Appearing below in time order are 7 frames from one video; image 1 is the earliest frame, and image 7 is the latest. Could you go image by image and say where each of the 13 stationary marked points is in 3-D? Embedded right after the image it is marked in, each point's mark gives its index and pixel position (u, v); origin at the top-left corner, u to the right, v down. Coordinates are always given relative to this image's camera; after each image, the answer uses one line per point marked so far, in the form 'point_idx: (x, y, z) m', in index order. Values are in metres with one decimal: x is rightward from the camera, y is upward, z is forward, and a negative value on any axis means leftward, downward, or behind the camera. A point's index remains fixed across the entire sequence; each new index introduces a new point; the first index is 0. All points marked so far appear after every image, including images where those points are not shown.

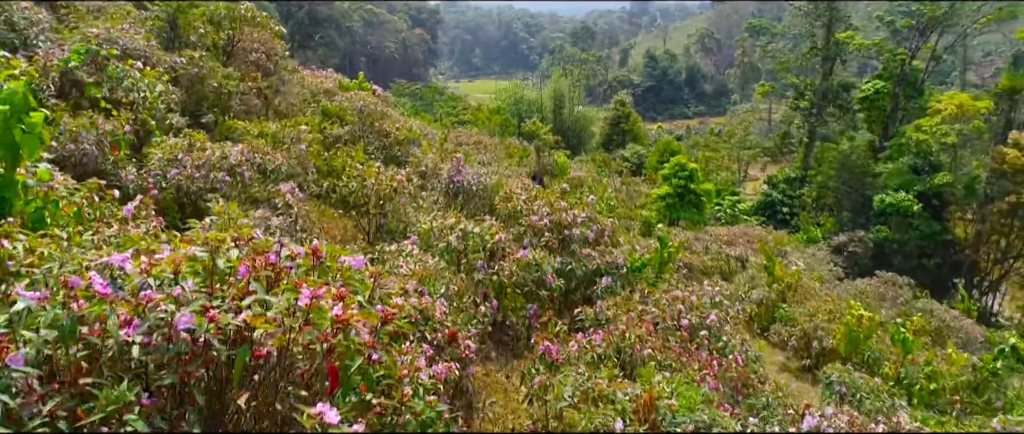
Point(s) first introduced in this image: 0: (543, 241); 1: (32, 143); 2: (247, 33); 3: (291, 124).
0: (+0.3, -0.2, +4.8) m
1: (-1.9, +0.3, +2.2) m
2: (-3.5, +2.4, +7.2) m
3: (-2.2, +1.0, +5.7) m
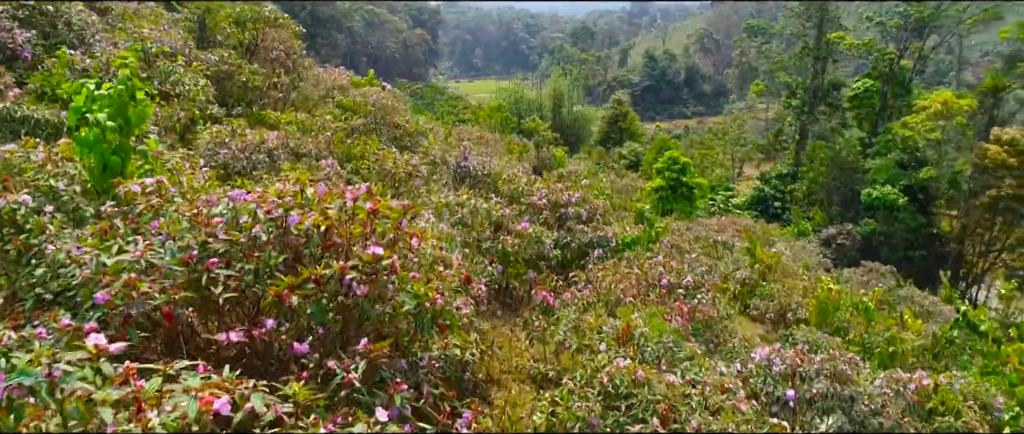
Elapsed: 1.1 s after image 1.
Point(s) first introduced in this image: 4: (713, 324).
0: (+0.3, 0.0, +5.4) m
1: (-1.8, +0.5, +2.8) m
2: (-3.4, +2.6, +7.8) m
3: (-2.2, +1.2, +6.3) m
4: (+1.5, -0.8, +4.0) m
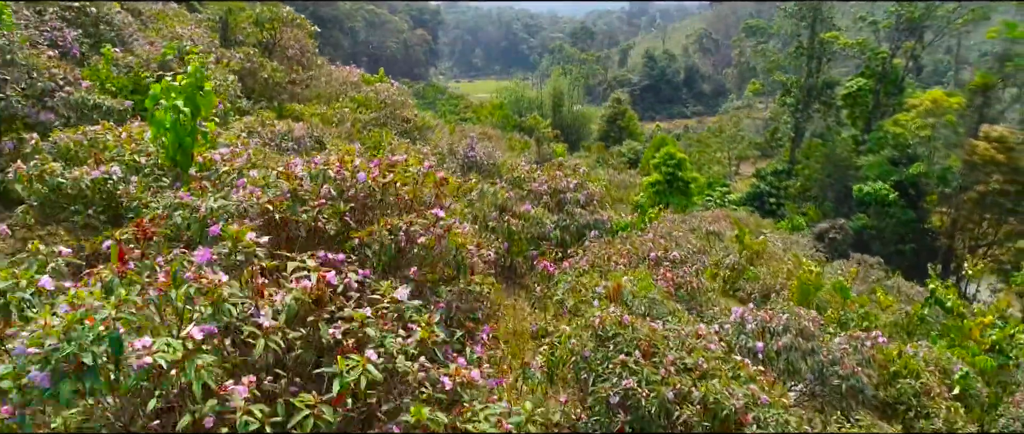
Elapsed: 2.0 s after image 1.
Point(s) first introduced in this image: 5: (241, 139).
0: (+0.3, +0.2, +5.9) m
1: (-1.8, +0.7, +3.3) m
2: (-3.4, +2.7, +8.3) m
3: (-2.2, +1.3, +6.8) m
4: (+1.5, -0.6, +4.5) m
5: (-1.8, +0.5, +3.8) m
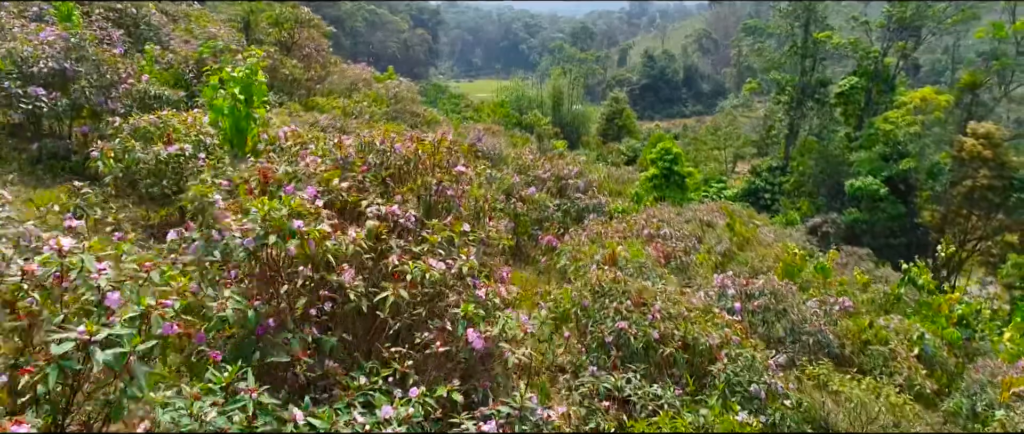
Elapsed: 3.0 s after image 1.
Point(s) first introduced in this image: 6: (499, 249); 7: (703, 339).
0: (+0.4, +0.3, +6.4) m
1: (-1.7, +0.8, +3.8) m
2: (-3.3, +2.9, +8.9) m
3: (-2.1, +1.5, +7.3) m
4: (+1.6, -0.4, +5.1) m
5: (-1.7, +0.7, +4.3) m
6: (-0.1, -0.2, +3.2) m
7: (+1.1, -0.7, +3.3) m
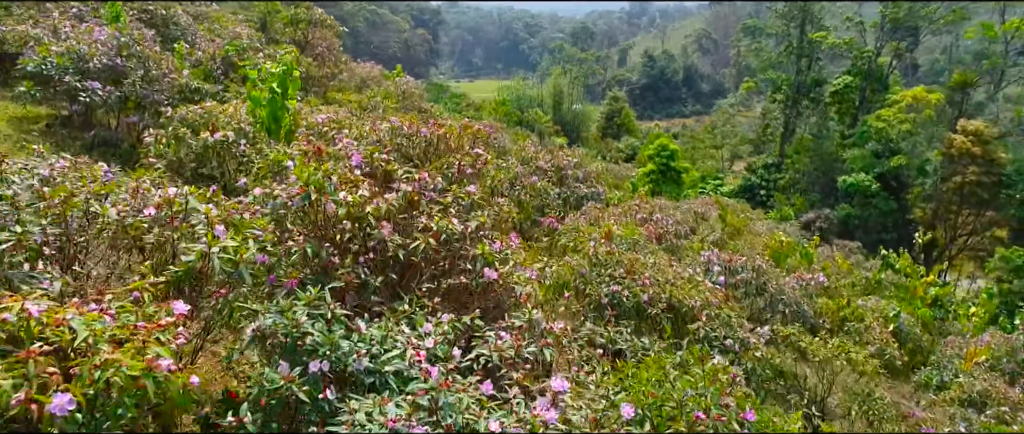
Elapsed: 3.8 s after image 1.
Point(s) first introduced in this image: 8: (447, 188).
0: (+0.4, +0.5, +6.9) m
1: (-1.7, +1.0, +4.3) m
2: (-3.3, +3.1, +9.3) m
3: (-2.0, +1.7, +7.8) m
4: (+1.6, -0.3, +5.5) m
5: (-1.7, +0.9, +4.8) m
6: (0.0, 0.0, +3.7) m
7: (+1.2, -0.6, +3.8) m
8: (-0.4, +0.2, +3.0) m
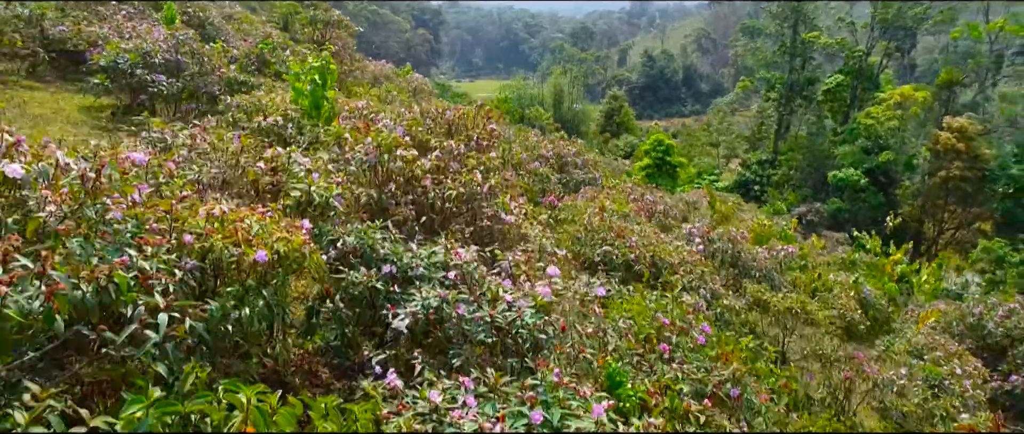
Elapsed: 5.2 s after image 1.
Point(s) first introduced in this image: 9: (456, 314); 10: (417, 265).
0: (+0.5, +0.7, +7.6) m
1: (-1.6, +1.2, +5.0) m
2: (-3.2, +3.3, +10.0) m
3: (-2.0, +1.9, +8.5) m
4: (+1.7, -0.1, +6.2) m
5: (-1.6, +1.1, +5.4) m
6: (0.0, +0.2, +4.4) m
7: (+1.2, -0.3, +4.5) m
8: (-0.3, +0.4, +3.7) m
9: (-0.2, -0.4, +2.2) m
10: (-0.4, -0.2, +2.5) m
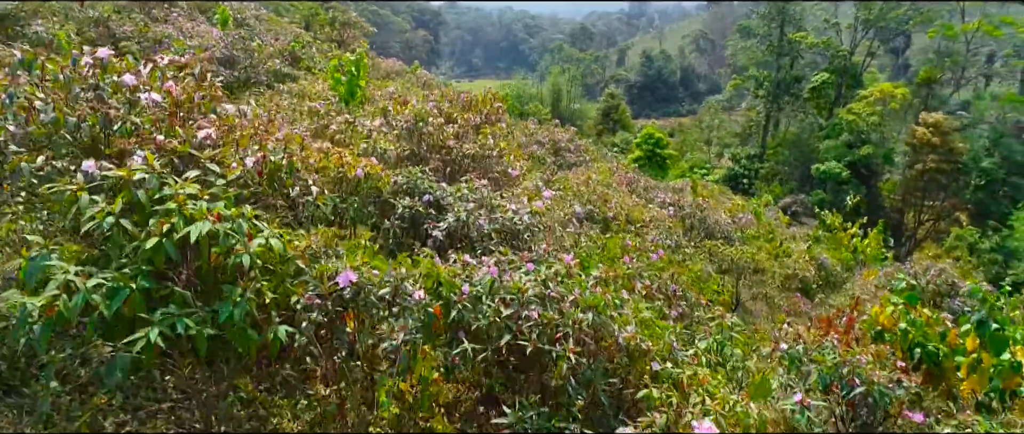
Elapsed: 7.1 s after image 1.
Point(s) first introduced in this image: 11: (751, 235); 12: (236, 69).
0: (+0.5, +1.1, +8.6) m
1: (-1.6, +1.6, +6.0) m
2: (-3.2, +3.6, +11.0) m
3: (-2.0, +2.2, +9.5) m
4: (+1.7, +0.3, +7.2) m
5: (-1.6, +1.5, +6.5) m
6: (+0.1, +0.6, +5.4) m
7: (+1.3, 0.0, +5.5) m
8: (-0.3, +0.7, +4.7) m
9: (-0.2, 0.0, +3.2) m
10: (-0.4, +0.1, +3.5) m
11: (+3.3, -0.2, +7.7) m
12: (-3.1, +1.7, +6.2) m
